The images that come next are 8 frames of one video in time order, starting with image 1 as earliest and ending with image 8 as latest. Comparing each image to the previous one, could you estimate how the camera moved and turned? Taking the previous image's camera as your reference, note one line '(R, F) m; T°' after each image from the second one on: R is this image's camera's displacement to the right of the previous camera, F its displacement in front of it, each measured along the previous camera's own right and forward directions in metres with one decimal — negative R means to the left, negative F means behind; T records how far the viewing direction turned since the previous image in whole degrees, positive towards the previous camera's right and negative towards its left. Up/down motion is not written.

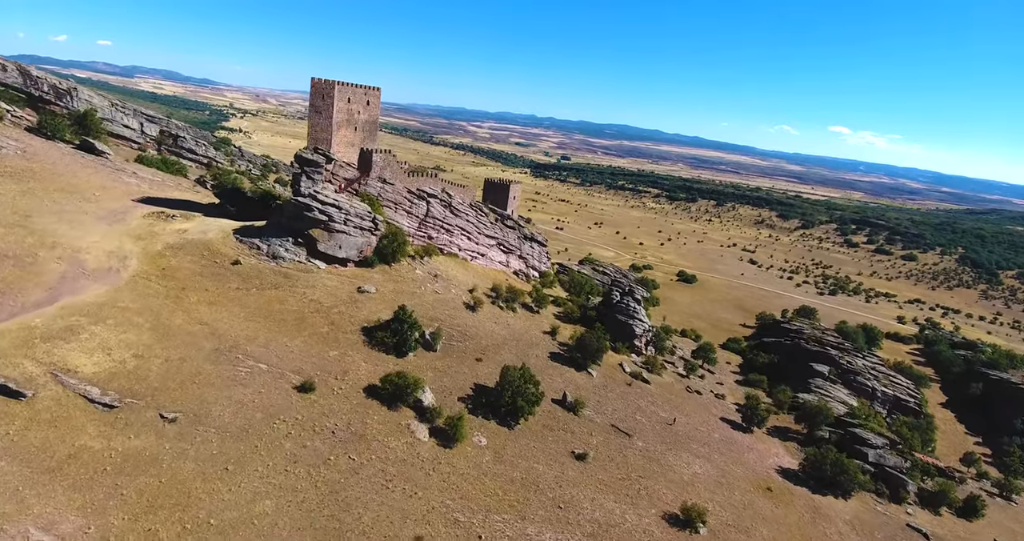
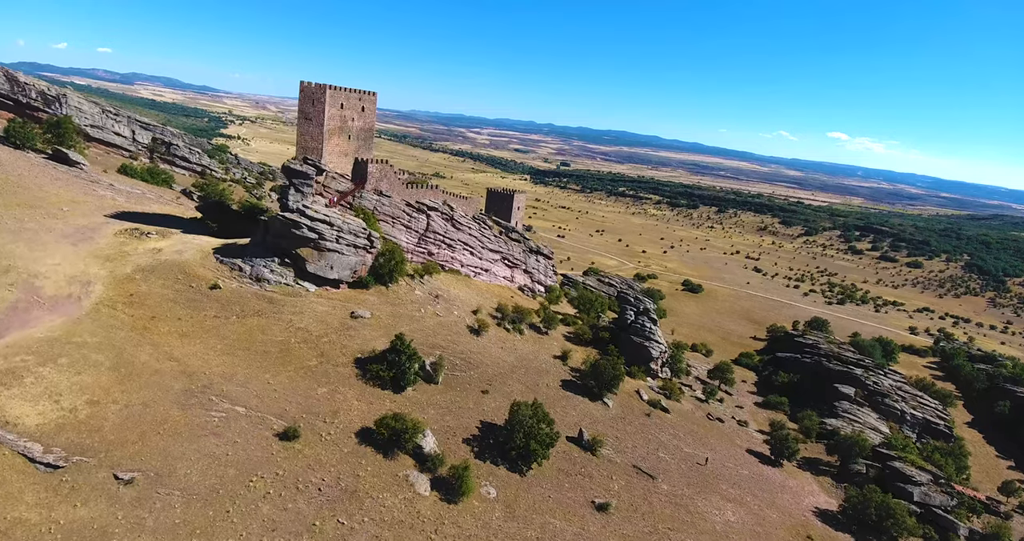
(-0.5, +3.2) m; 0°
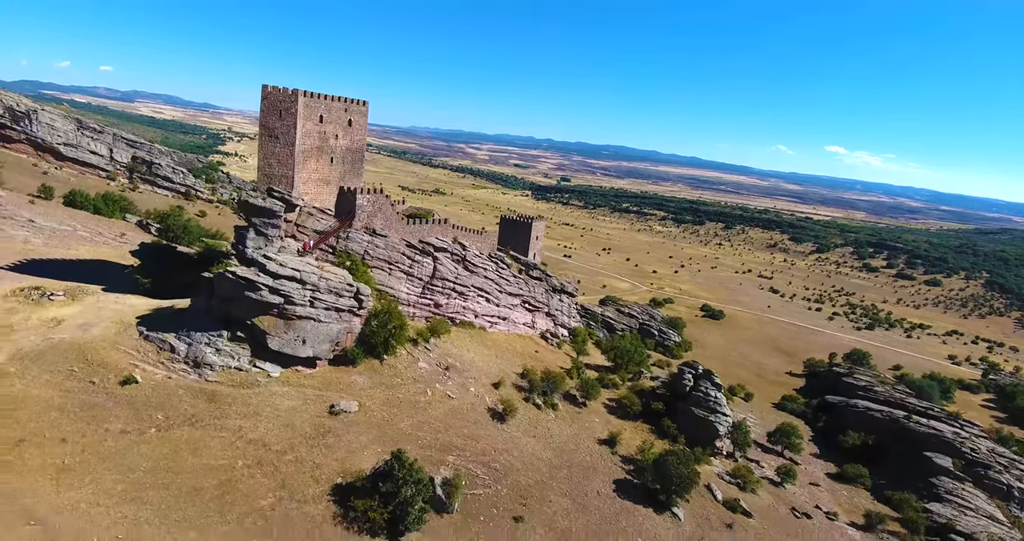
(-1.6, +8.7) m; 0°
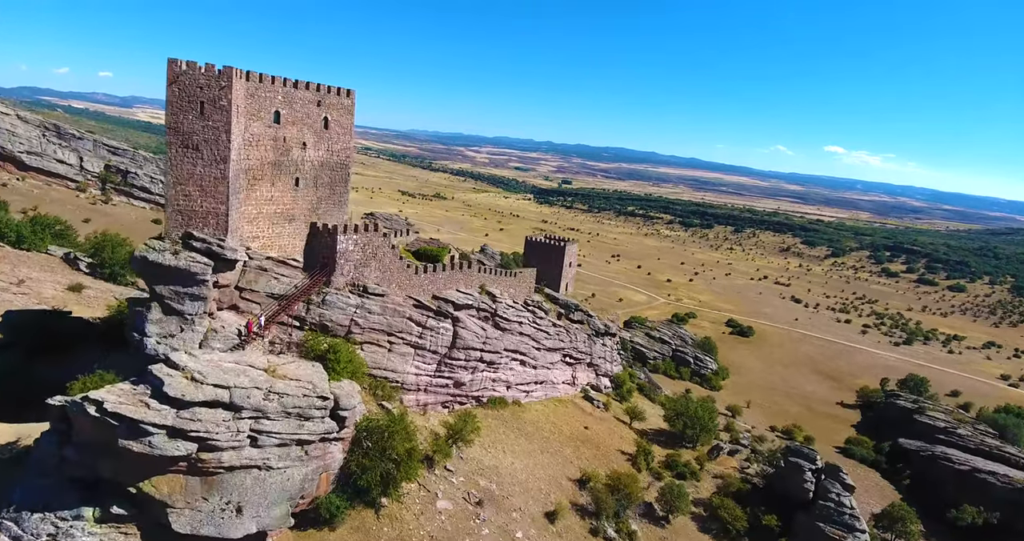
(-2.0, +9.8) m; 0°
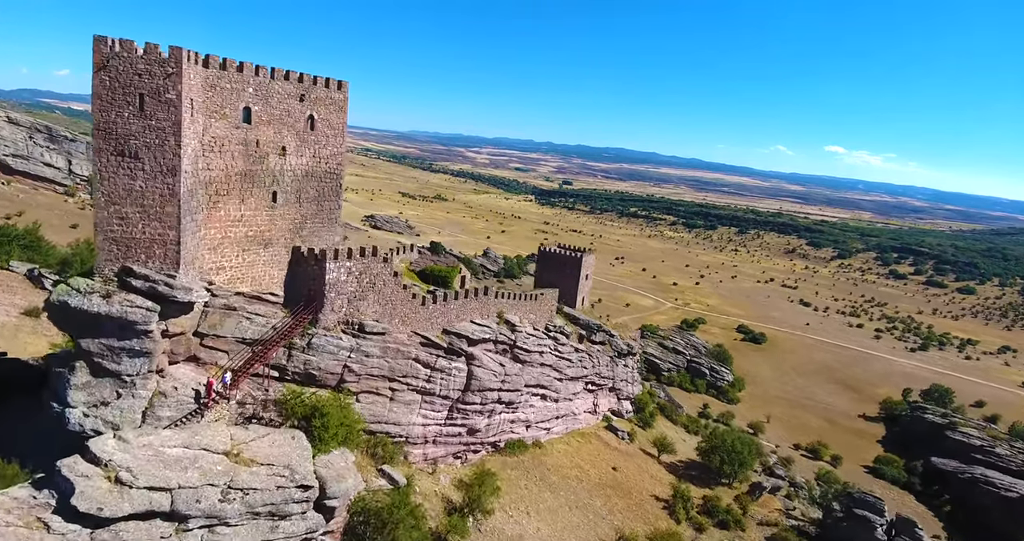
(-0.8, +3.5) m; 0°
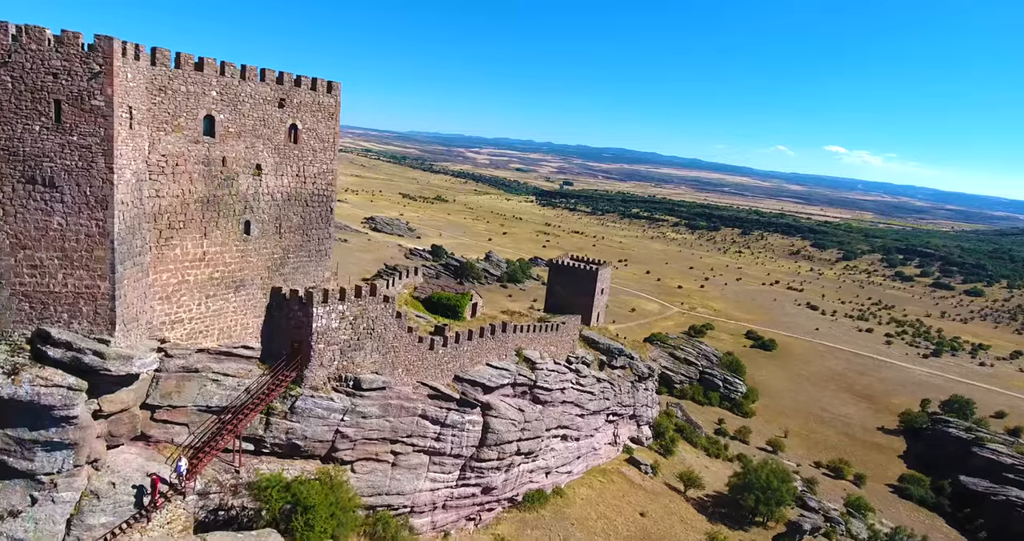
(-0.6, +2.7) m; 0°
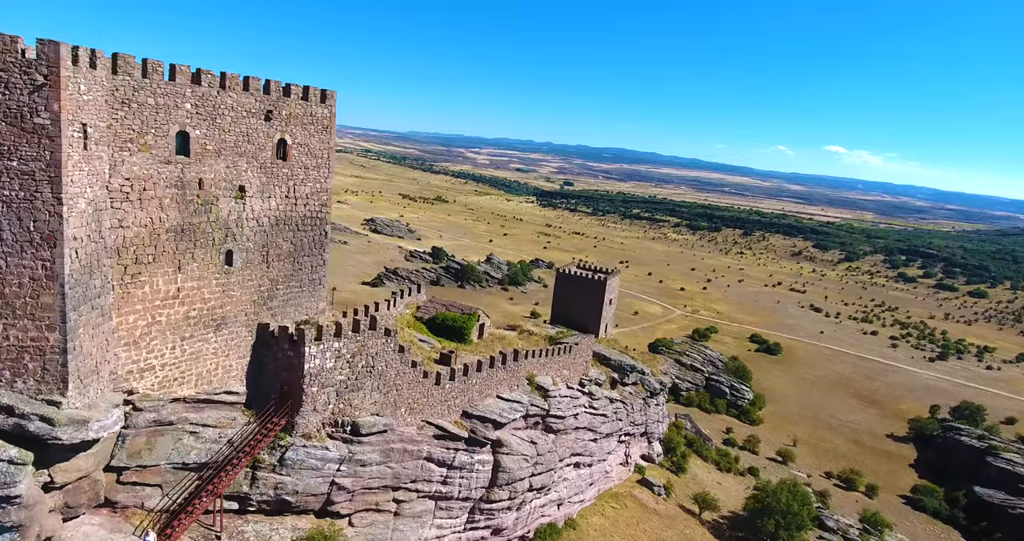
(-0.3, +1.3) m; 0°
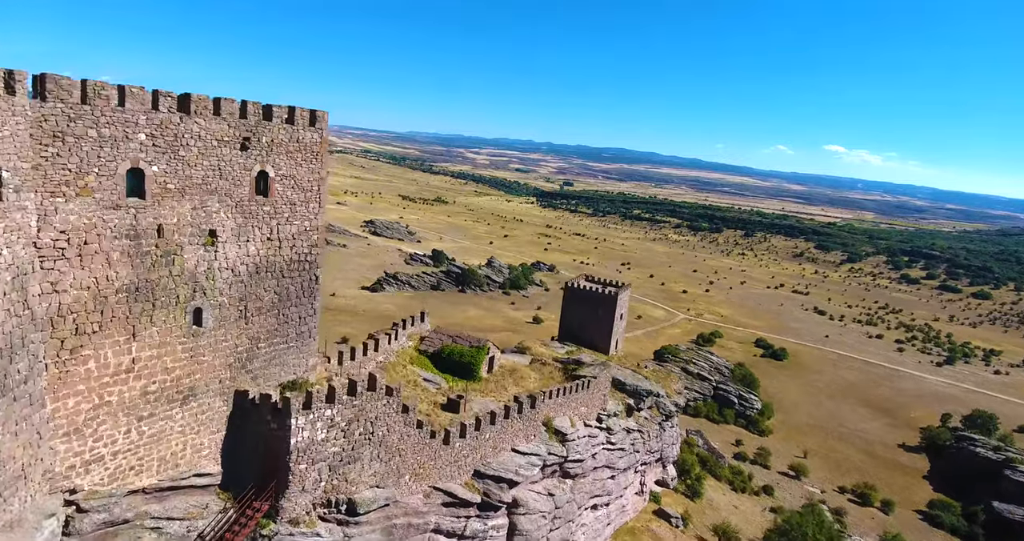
(-0.4, +1.6) m; 0°
